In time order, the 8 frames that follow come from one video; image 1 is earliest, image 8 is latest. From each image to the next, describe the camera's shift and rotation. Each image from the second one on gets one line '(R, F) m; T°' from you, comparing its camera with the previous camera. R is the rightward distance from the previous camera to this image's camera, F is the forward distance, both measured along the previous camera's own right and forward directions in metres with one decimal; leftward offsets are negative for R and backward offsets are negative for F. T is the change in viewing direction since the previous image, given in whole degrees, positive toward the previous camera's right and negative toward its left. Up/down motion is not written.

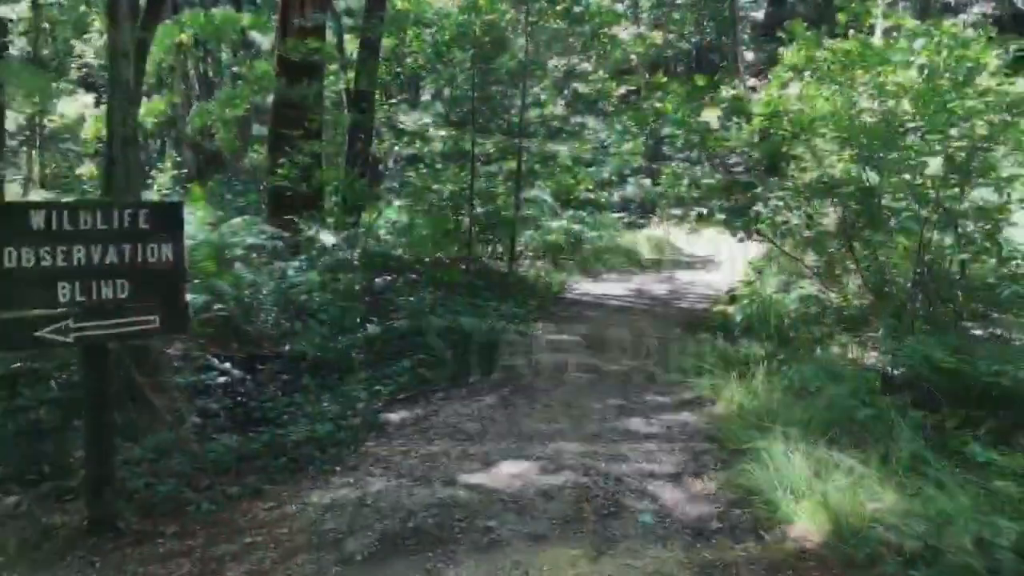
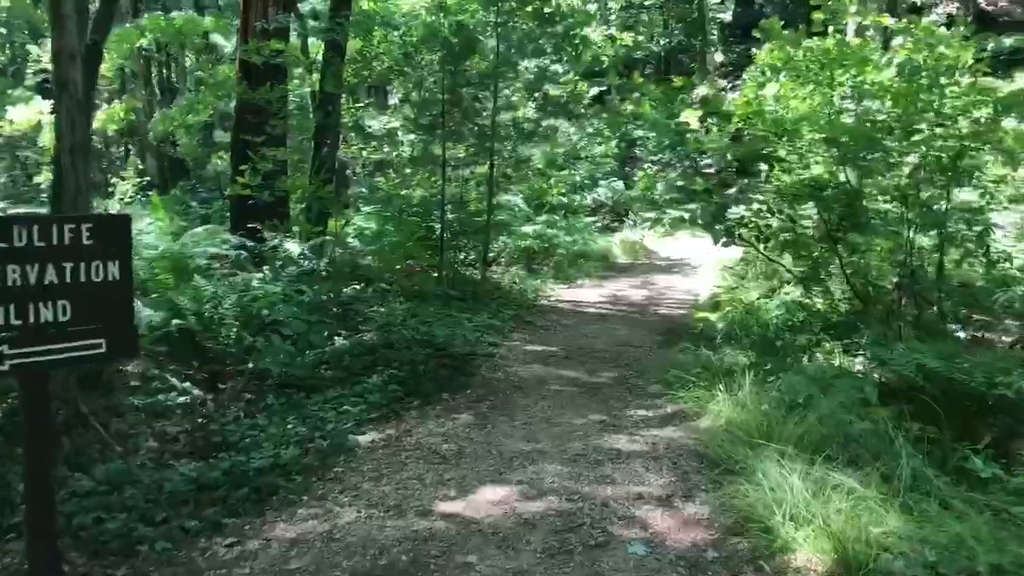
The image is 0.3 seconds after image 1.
(0.0, +0.3) m; +2°
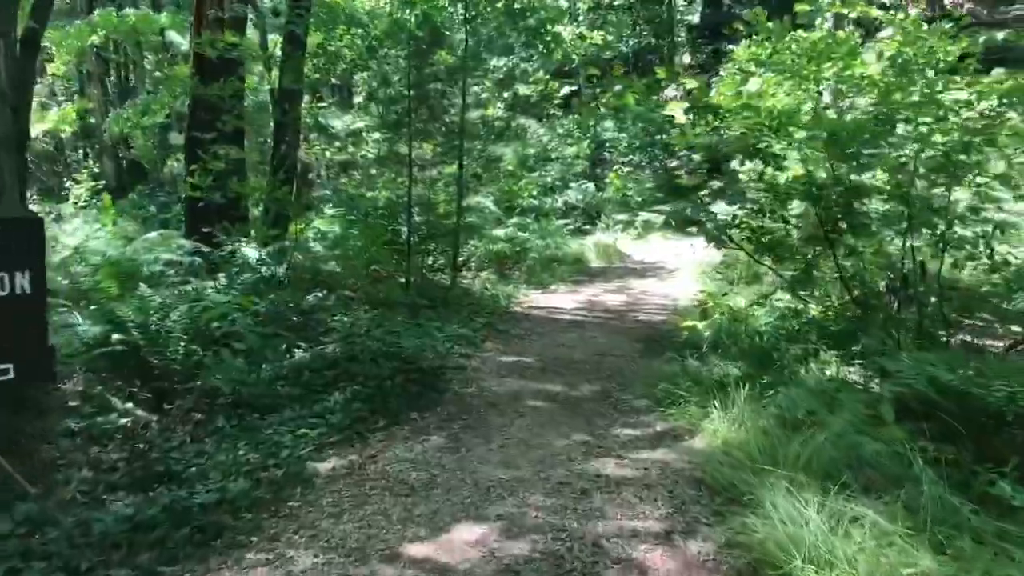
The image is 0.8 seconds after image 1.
(0.0, +0.5) m; +2°
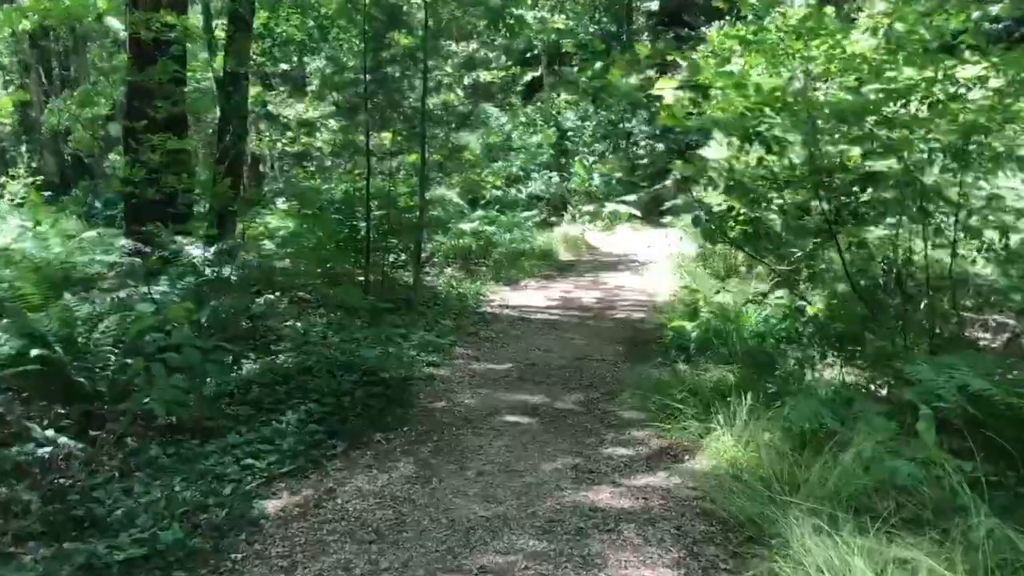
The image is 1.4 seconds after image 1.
(-0.1, +0.6) m; +3°
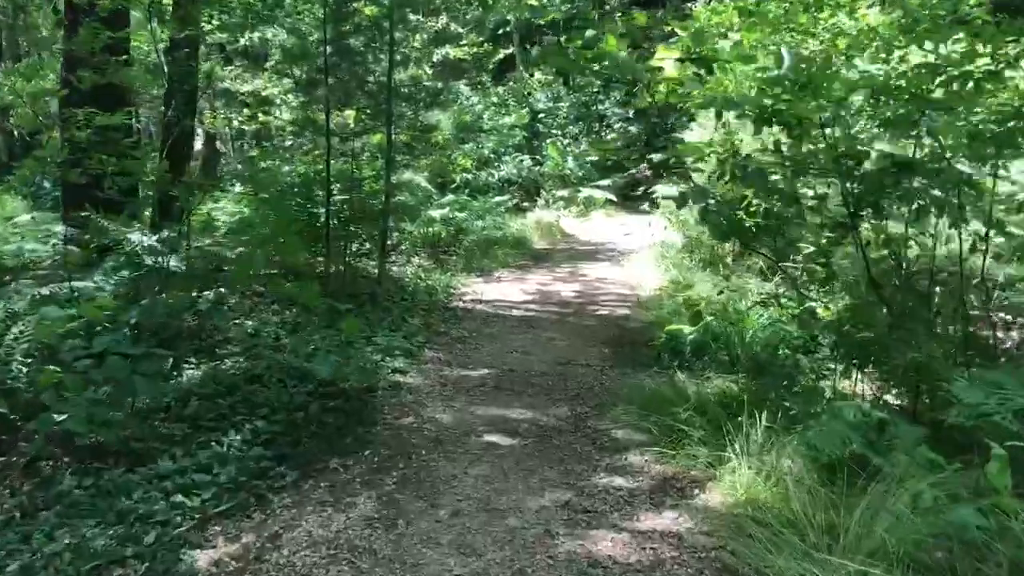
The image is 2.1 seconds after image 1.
(-0.1, +0.6) m; +2°
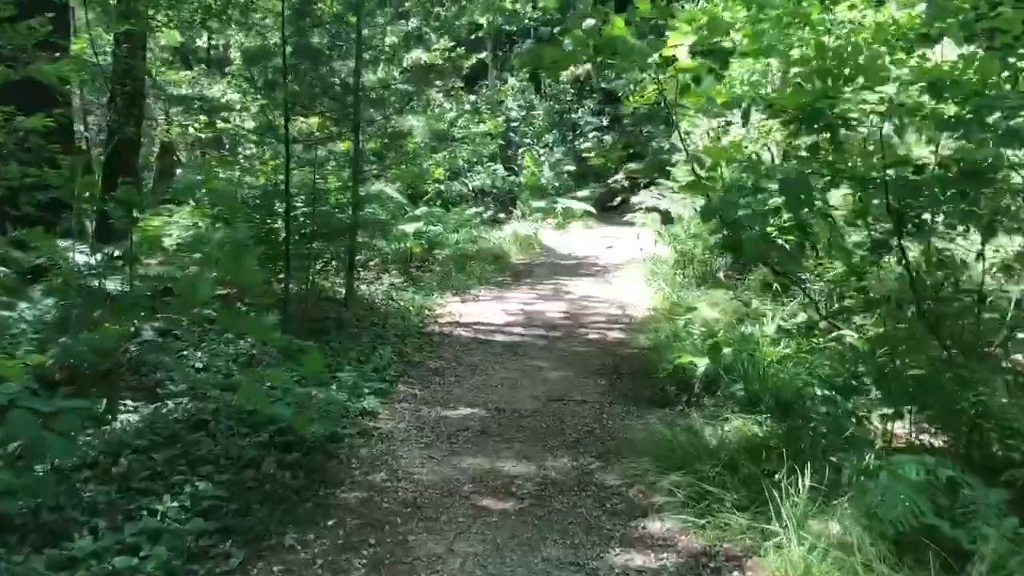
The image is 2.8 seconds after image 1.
(-0.1, +0.7) m; +2°
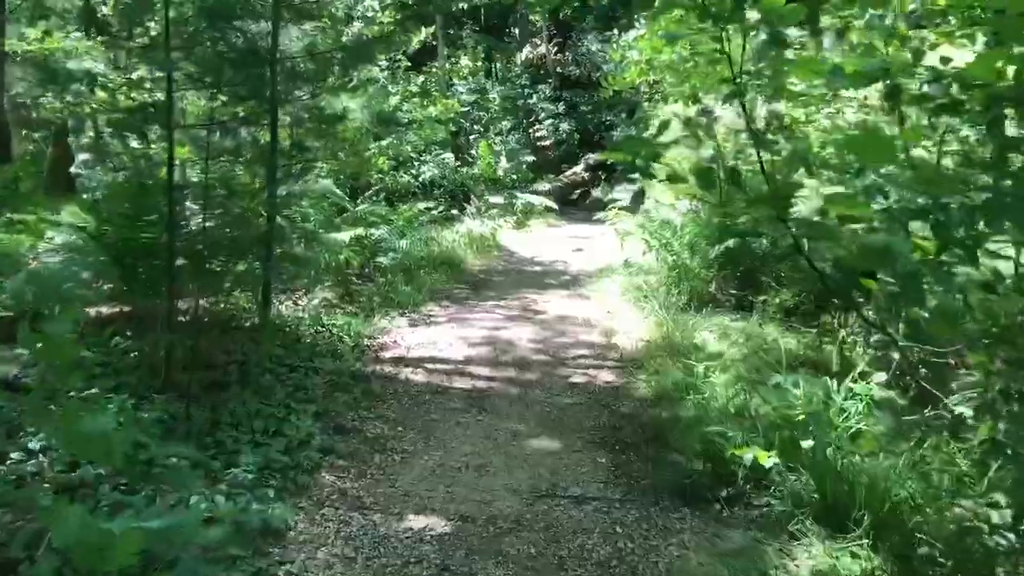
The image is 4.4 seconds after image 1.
(-0.1, +1.4) m; +3°
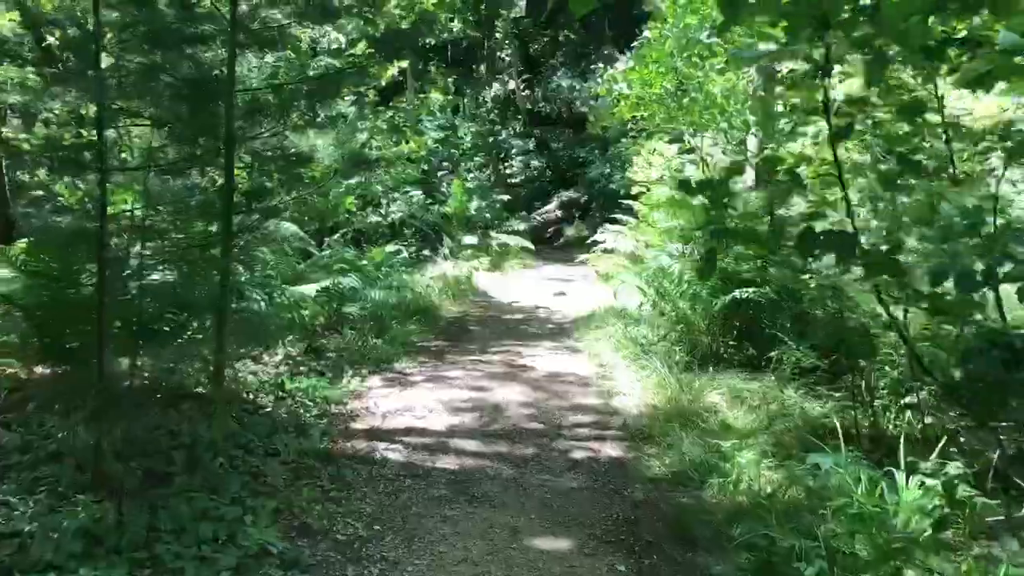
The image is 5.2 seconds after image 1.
(-0.1, +0.6) m; +2°
